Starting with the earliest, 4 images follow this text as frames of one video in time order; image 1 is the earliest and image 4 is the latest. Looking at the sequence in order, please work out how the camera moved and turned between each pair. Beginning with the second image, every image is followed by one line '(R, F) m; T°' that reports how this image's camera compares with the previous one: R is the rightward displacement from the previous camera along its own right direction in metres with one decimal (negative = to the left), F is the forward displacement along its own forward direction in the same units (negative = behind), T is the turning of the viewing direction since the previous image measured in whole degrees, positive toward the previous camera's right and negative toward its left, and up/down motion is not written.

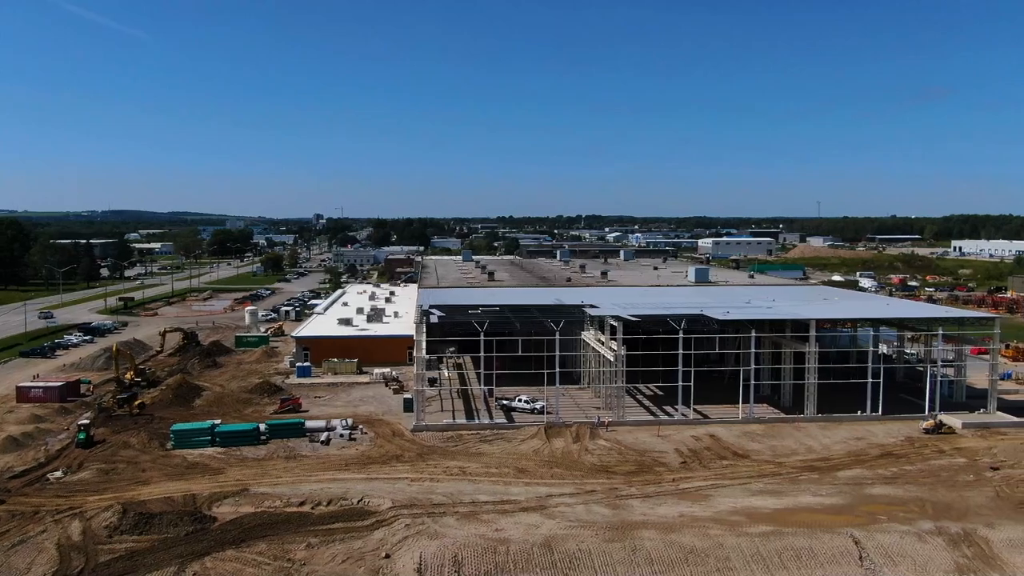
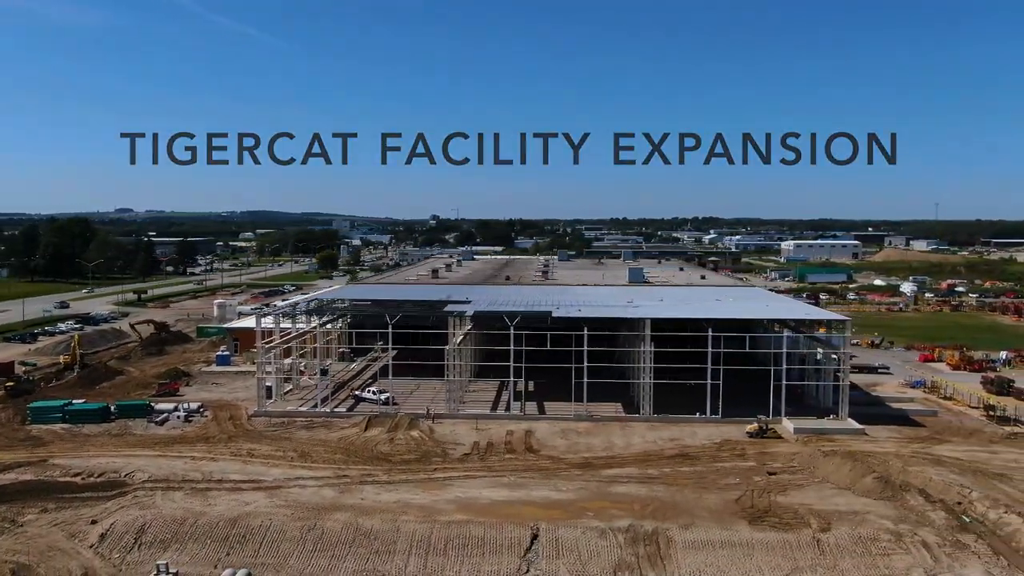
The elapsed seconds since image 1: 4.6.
(+5.5, -0.1) m; -7°
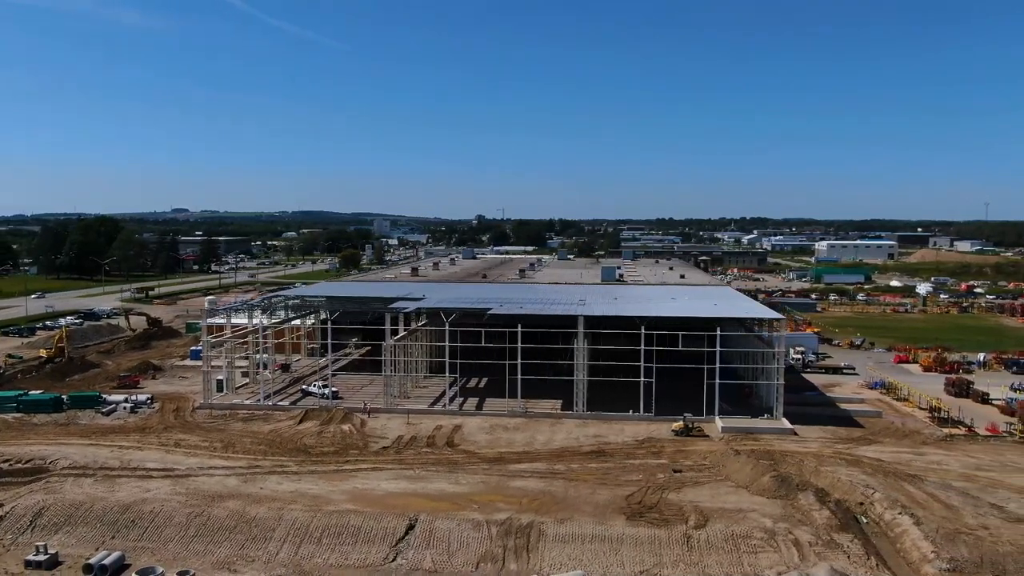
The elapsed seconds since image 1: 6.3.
(+2.2, -0.1) m; -3°
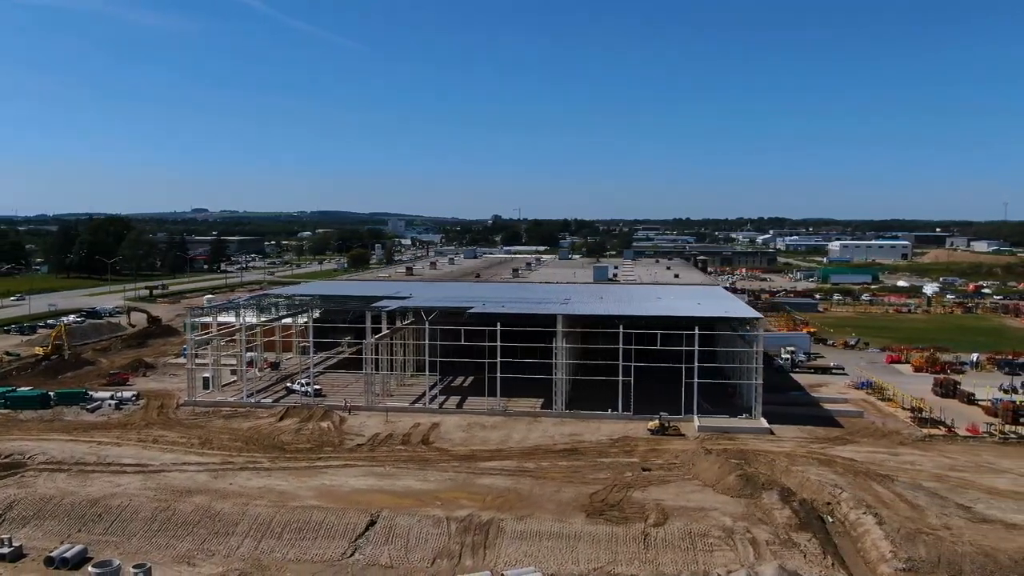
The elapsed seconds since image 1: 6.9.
(+0.7, -0.1) m; -1°
